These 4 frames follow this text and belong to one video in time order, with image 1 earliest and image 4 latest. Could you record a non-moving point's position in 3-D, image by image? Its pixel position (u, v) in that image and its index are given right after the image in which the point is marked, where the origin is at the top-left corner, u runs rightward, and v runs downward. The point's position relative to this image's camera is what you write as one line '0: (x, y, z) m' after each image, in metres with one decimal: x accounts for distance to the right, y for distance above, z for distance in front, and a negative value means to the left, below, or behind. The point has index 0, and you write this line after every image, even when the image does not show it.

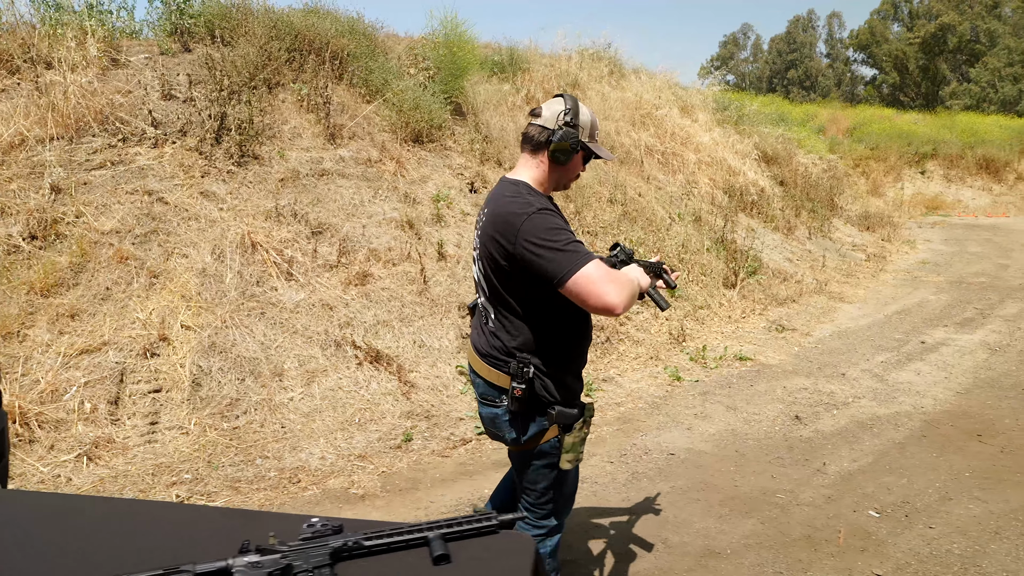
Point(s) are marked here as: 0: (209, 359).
0: (-2.3, -0.6, +5.2) m
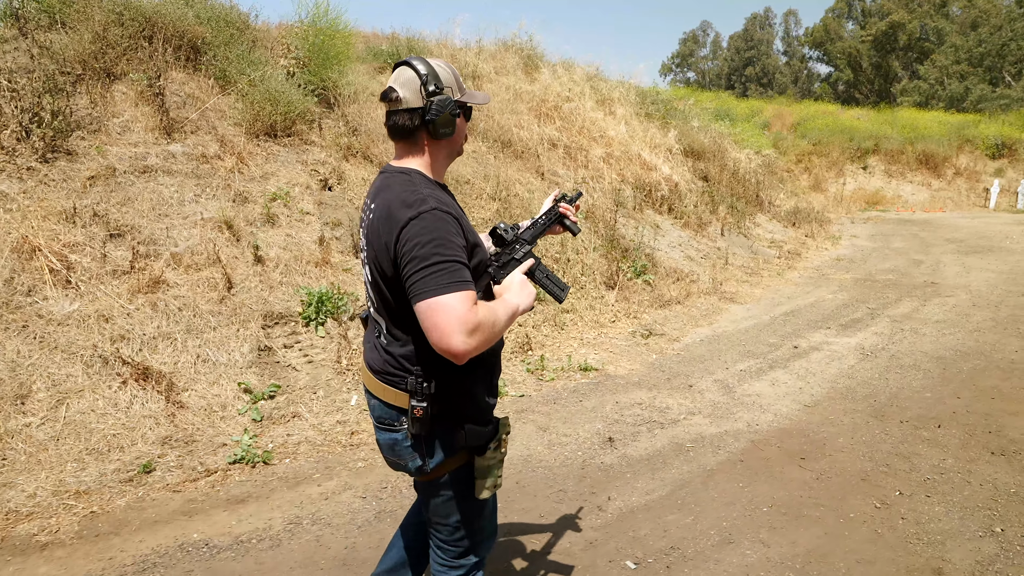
0: (-3.9, -0.6, +4.5) m
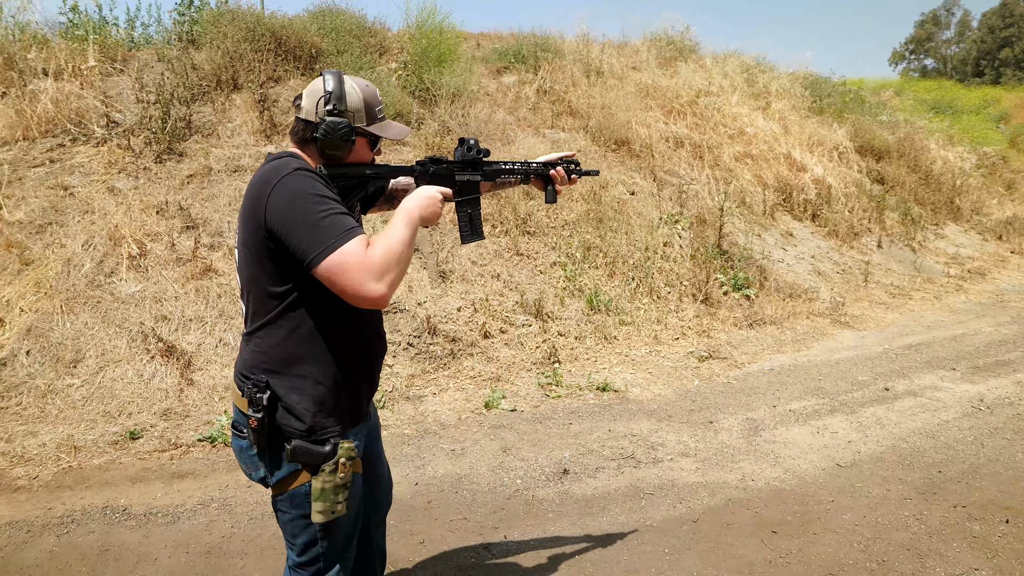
0: (-4.1, -0.5, +5.3) m
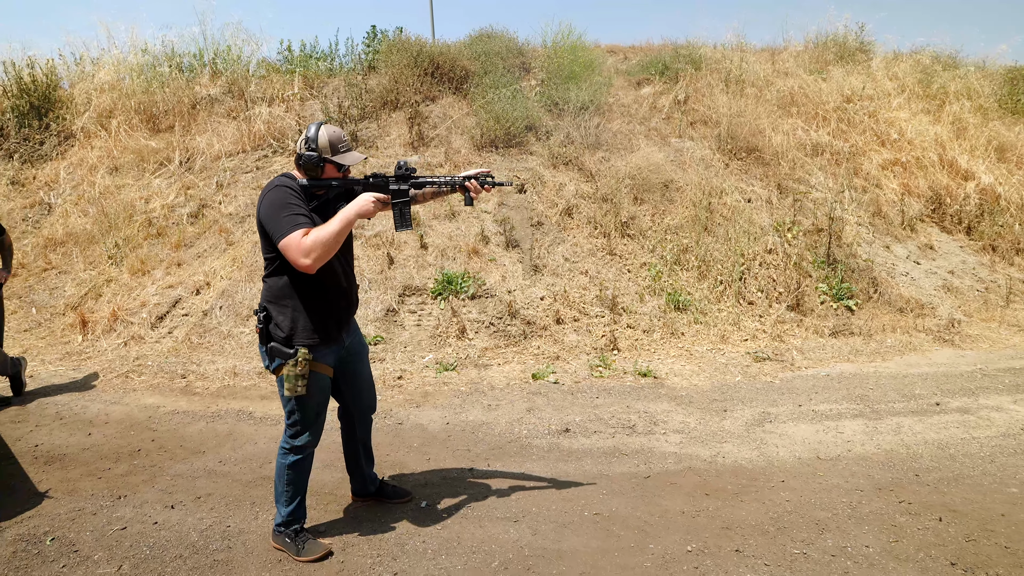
0: (-3.3, -0.2, +7.4) m
